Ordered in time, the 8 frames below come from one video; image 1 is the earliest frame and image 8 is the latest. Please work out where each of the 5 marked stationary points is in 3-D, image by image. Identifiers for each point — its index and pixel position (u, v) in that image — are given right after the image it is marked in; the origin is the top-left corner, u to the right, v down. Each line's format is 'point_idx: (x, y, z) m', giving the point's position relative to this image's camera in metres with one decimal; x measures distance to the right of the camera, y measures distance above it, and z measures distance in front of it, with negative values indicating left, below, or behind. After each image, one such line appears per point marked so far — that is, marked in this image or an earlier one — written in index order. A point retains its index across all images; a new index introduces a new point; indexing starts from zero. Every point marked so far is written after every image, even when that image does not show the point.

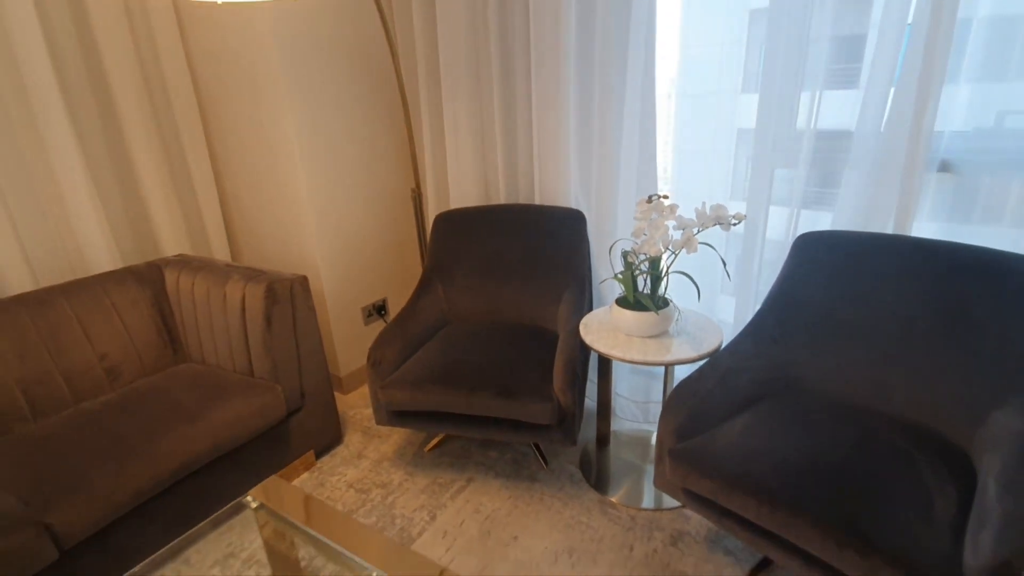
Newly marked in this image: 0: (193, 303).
0: (-1.1, 0.0, +1.8) m
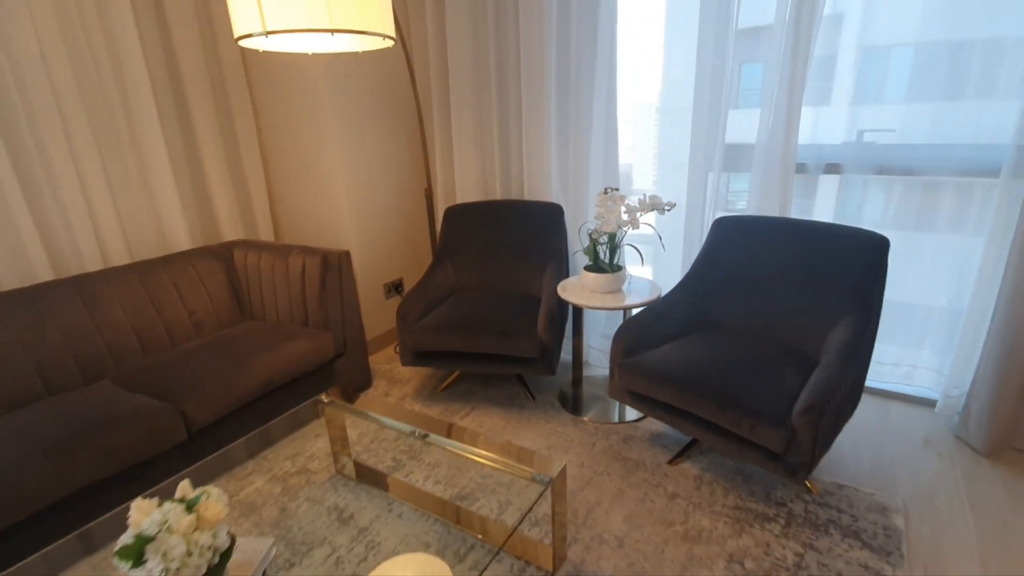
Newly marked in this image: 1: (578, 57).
0: (-1.1, +0.1, +2.4) m
1: (+0.3, +1.1, +2.4) m
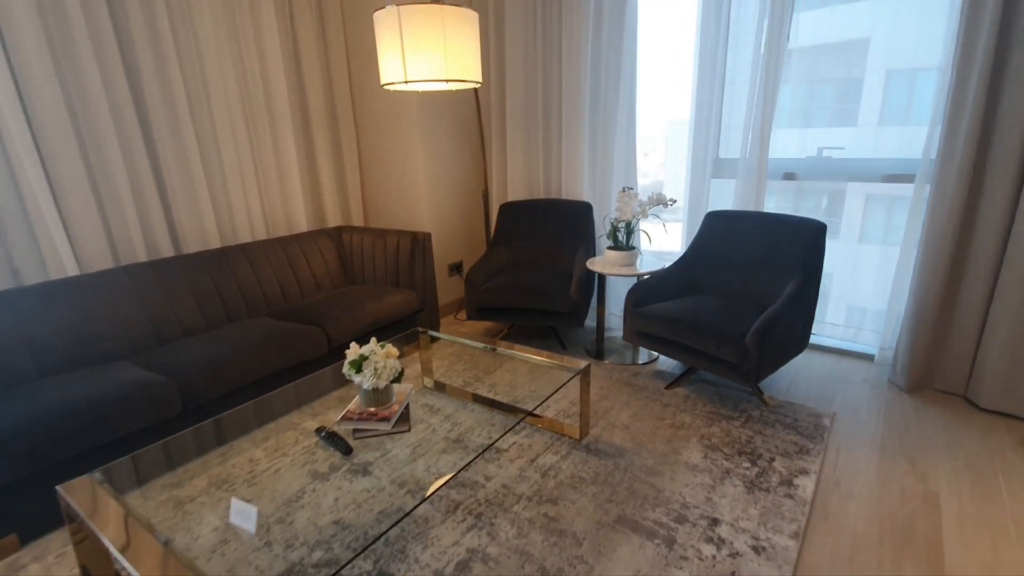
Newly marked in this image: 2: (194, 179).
0: (-0.9, +0.2, +3.1) m
1: (+0.6, +1.2, +3.1) m
2: (-1.7, +0.6, +2.8) m
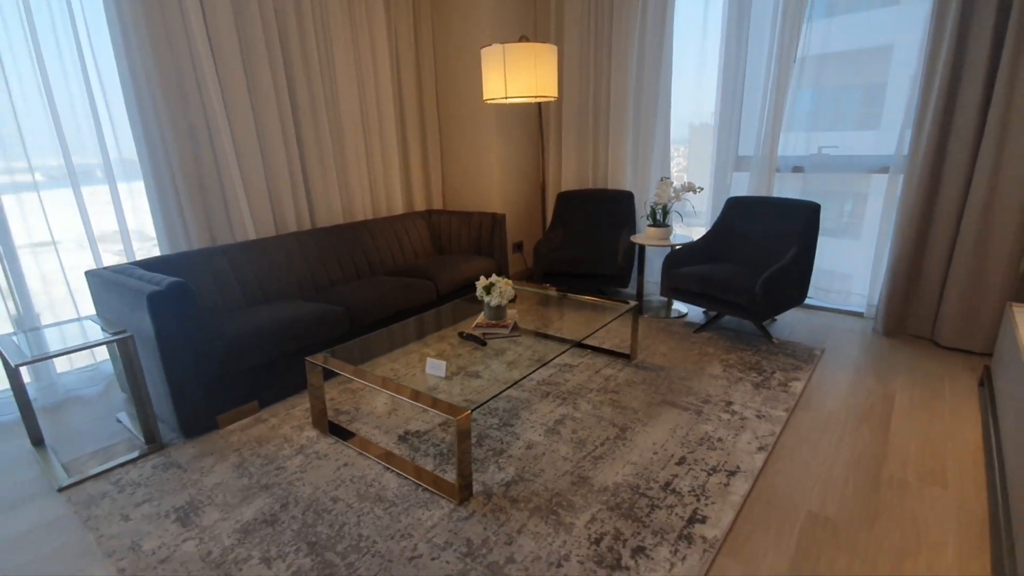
0: (-0.5, +0.5, +3.9) m
1: (+1.0, +1.4, +3.8) m
2: (-1.3, +0.9, +3.6) m
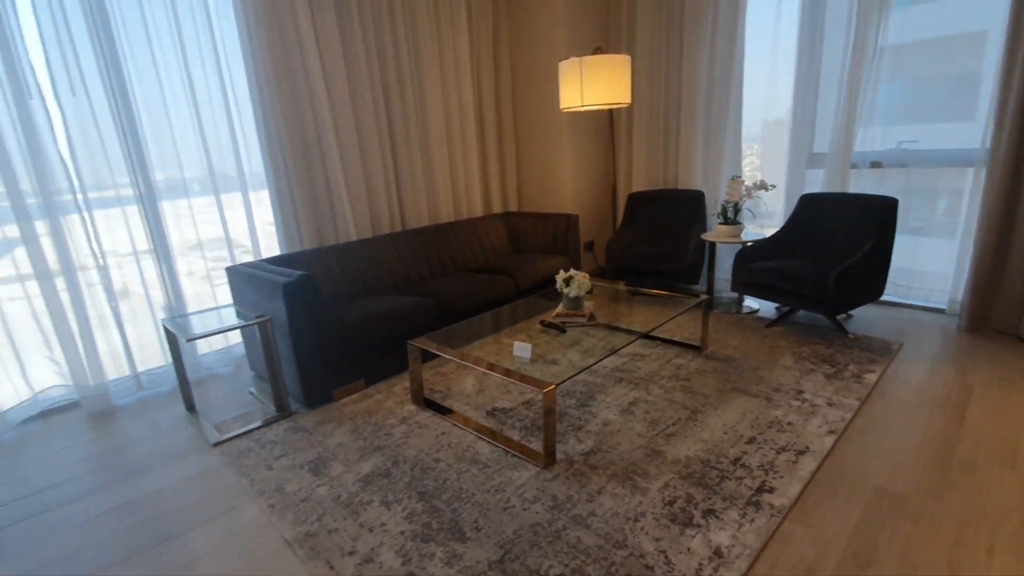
0: (+0.1, +0.5, +4.2) m
1: (+1.6, +1.4, +3.9) m
2: (-0.7, +0.9, +4.0) m
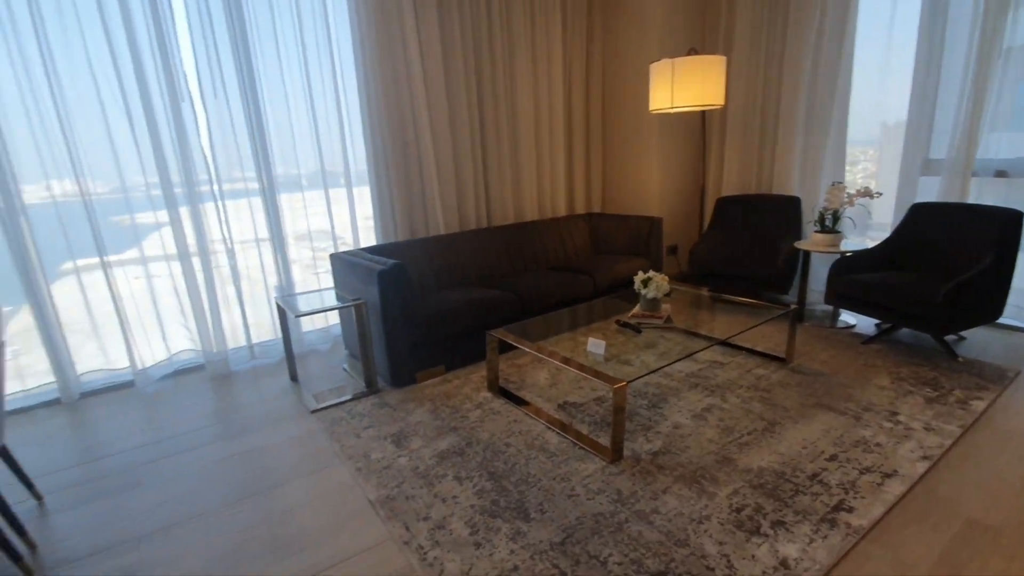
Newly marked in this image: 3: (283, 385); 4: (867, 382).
0: (+0.8, +0.5, +4.2) m
1: (+2.2, +1.3, +3.7) m
2: (-0.1, +0.9, +4.2) m
3: (-1.4, -0.6, +3.1) m
4: (+1.8, -0.5, +2.6) m
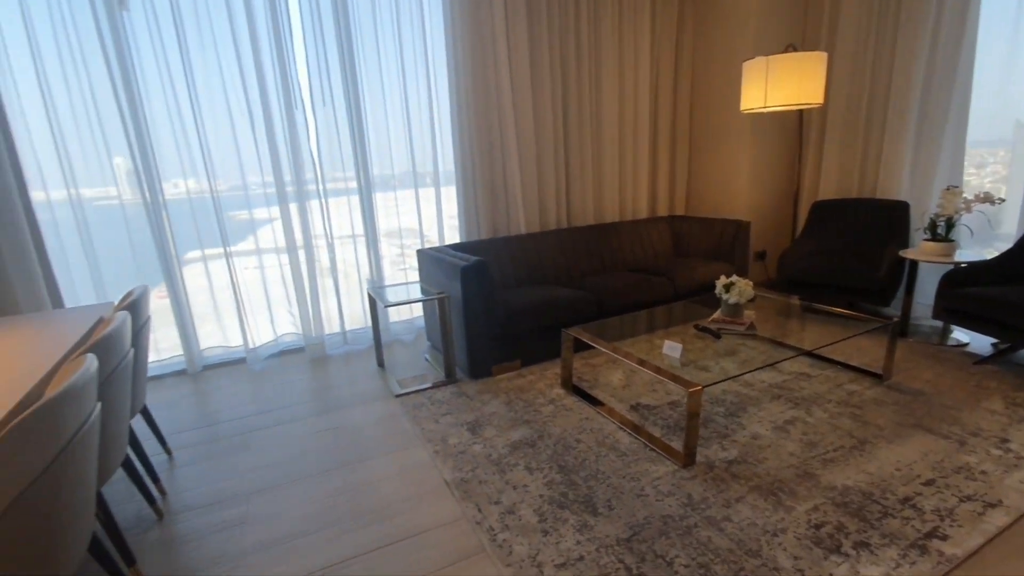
0: (+1.4, +0.4, +4.1) m
1: (+2.8, +1.3, +3.4) m
2: (+0.6, +0.9, +4.2) m
3: (-0.9, -0.5, +3.4) m
4: (+2.2, -0.6, +2.4) m
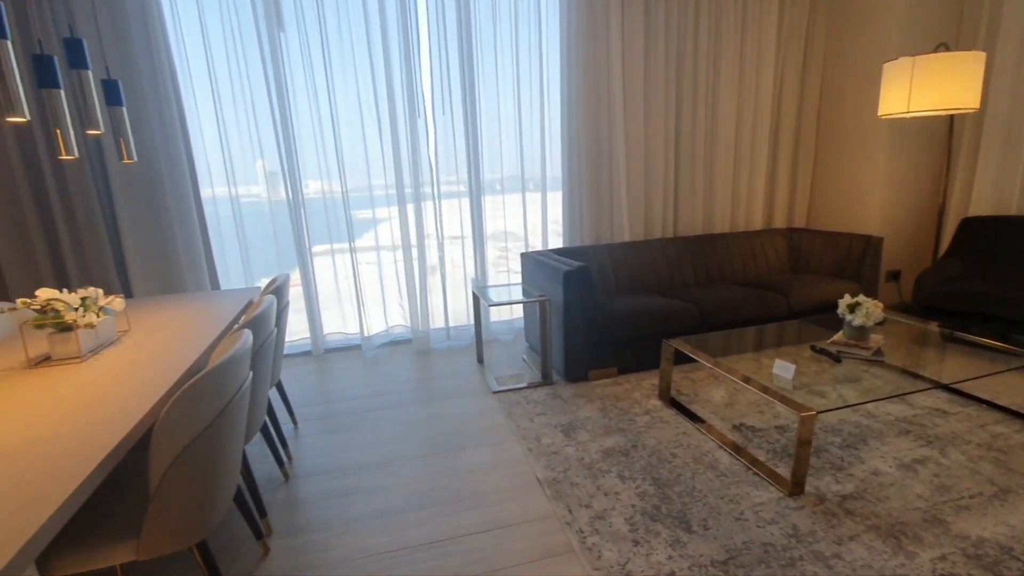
0: (+2.2, +0.3, +3.8) m
1: (+3.5, +1.0, +2.9) m
2: (+1.5, +0.8, +4.1) m
3: (-0.3, -0.5, +3.5) m
4: (+2.6, -0.7, +2.0) m
